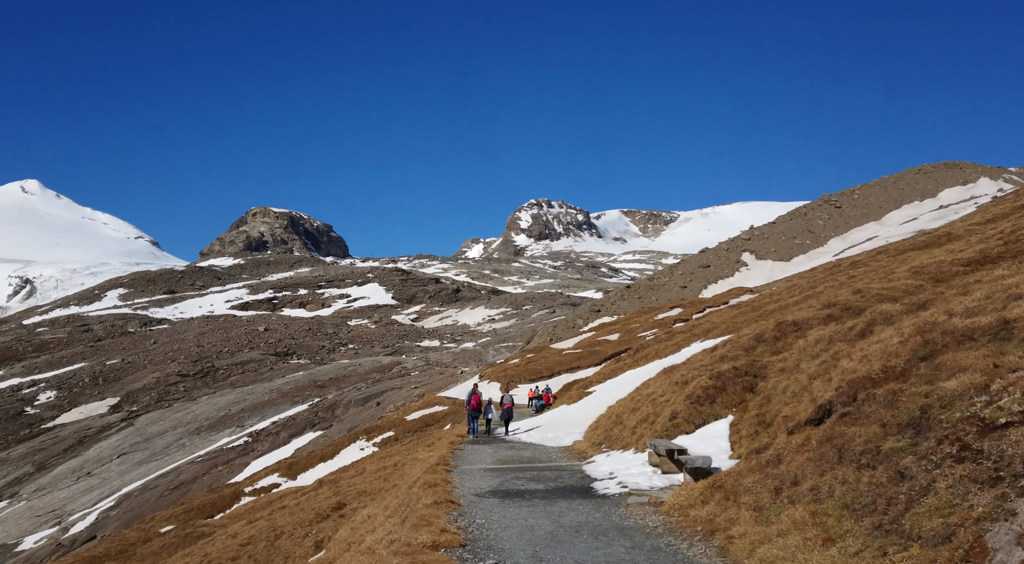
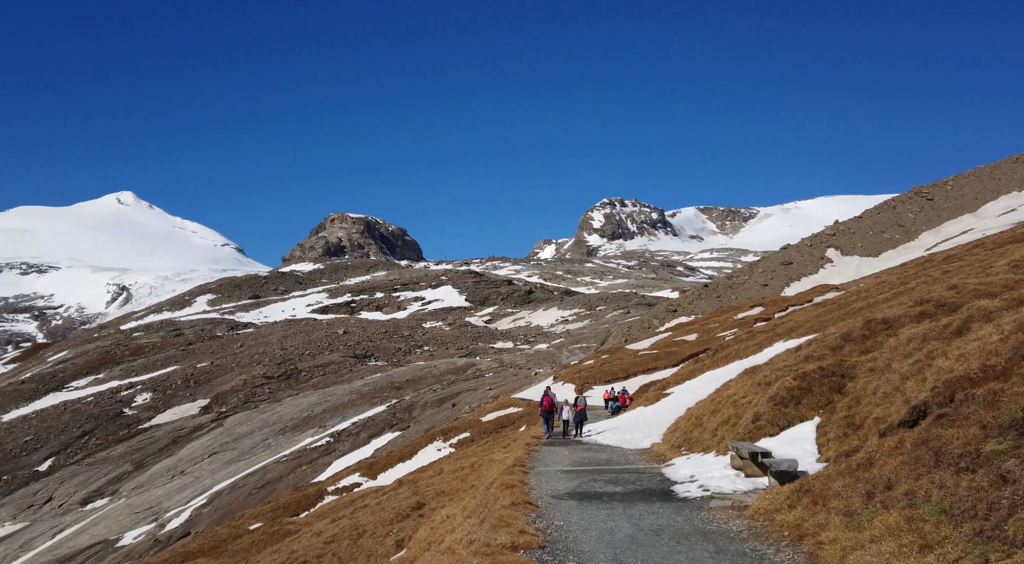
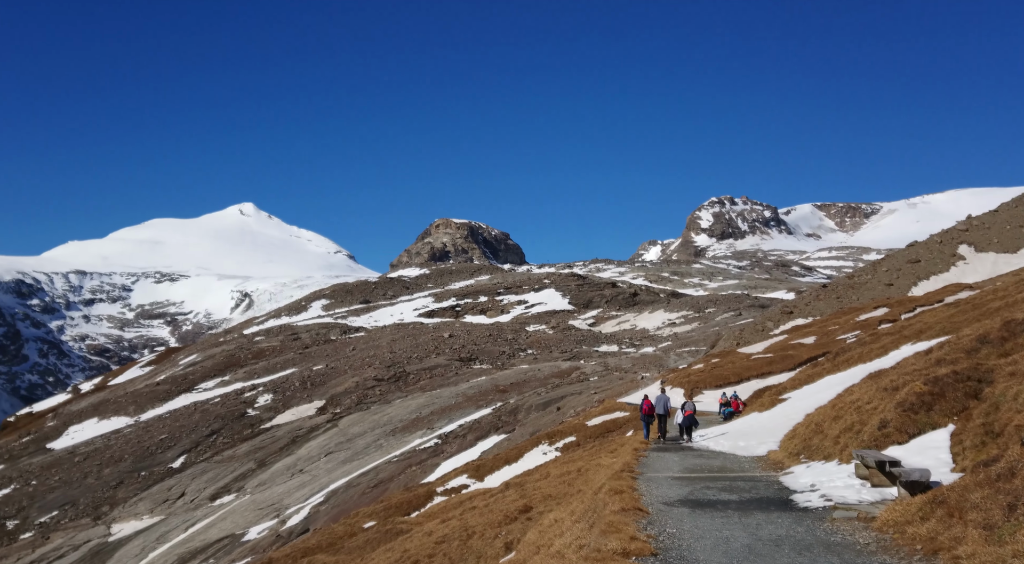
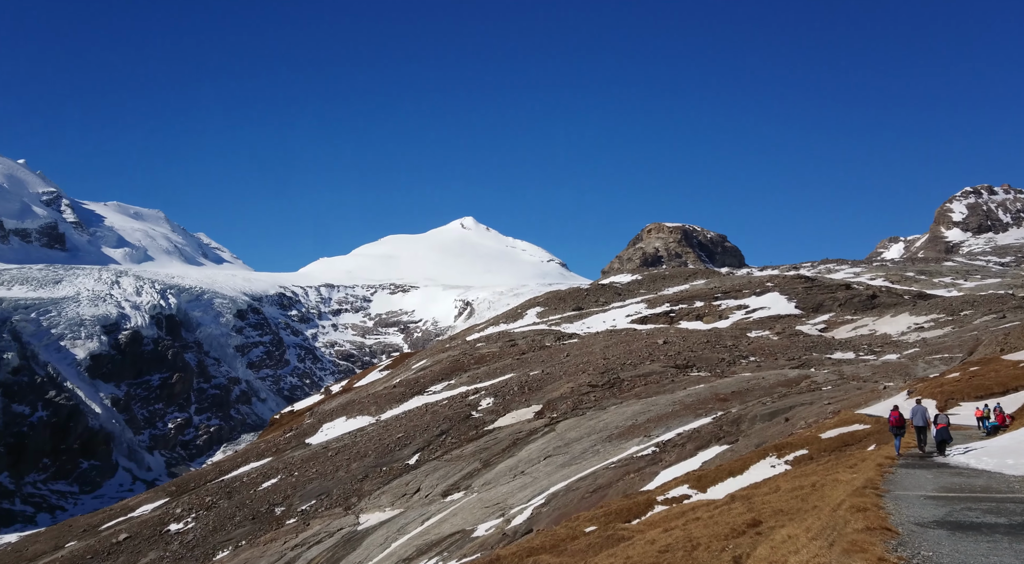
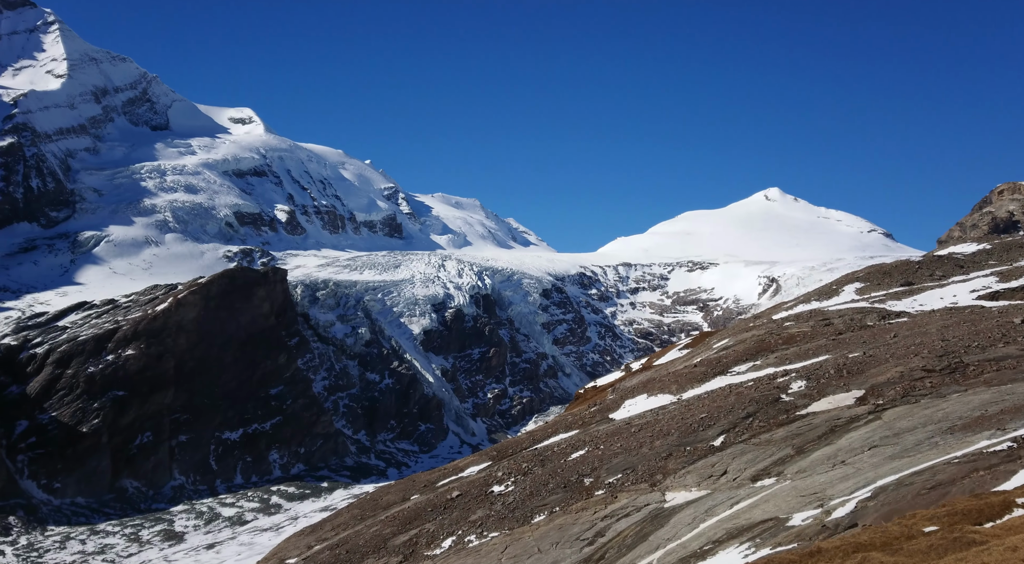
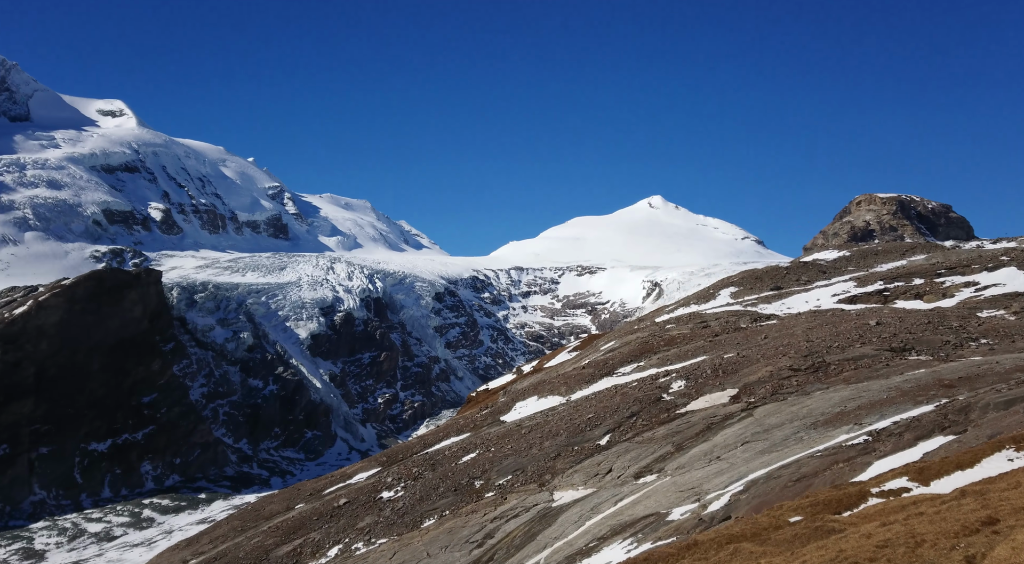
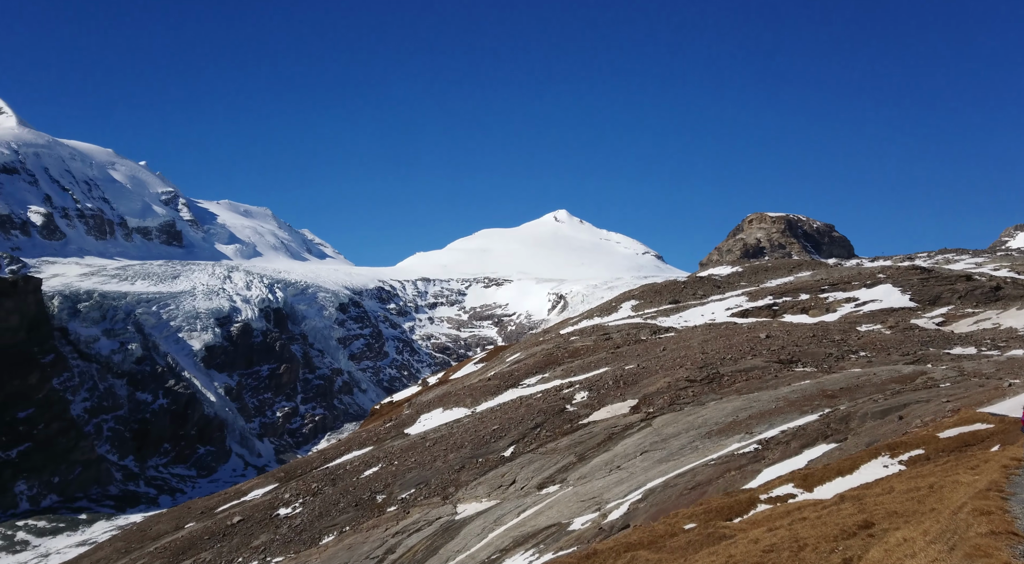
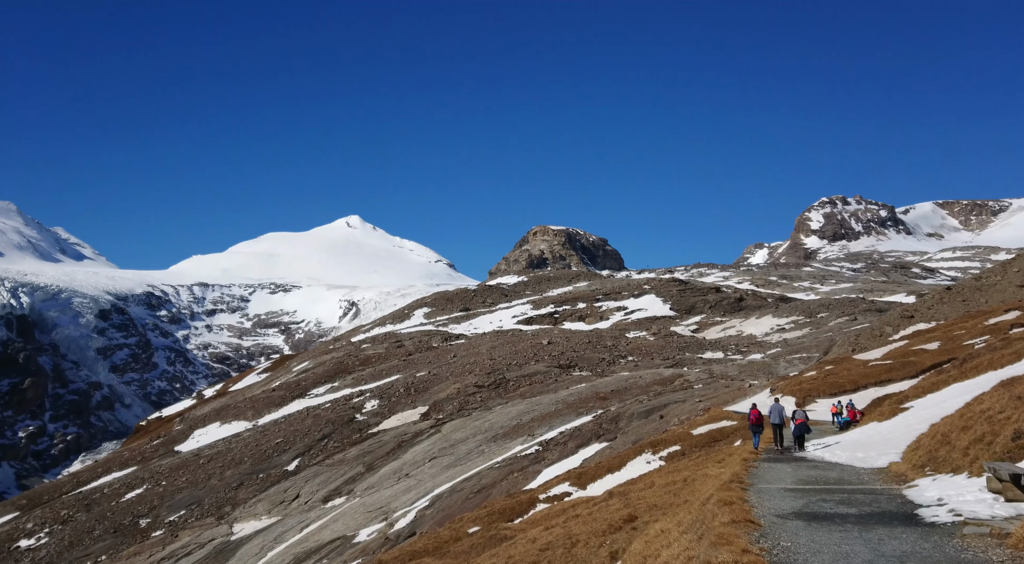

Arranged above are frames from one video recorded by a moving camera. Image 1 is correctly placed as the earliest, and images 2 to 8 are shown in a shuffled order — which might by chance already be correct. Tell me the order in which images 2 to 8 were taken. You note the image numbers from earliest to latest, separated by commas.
2, 3, 8, 4, 7, 6, 5
